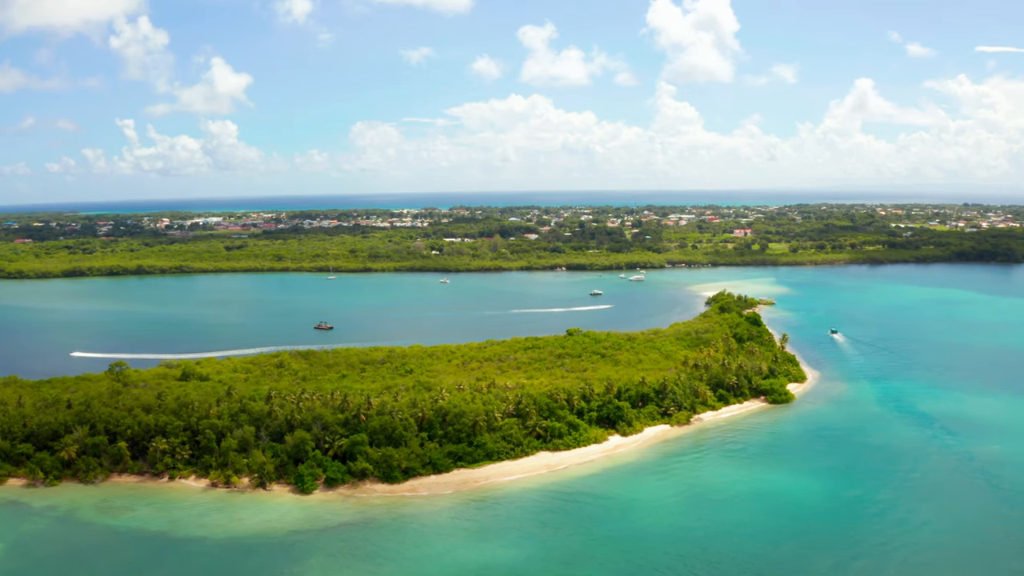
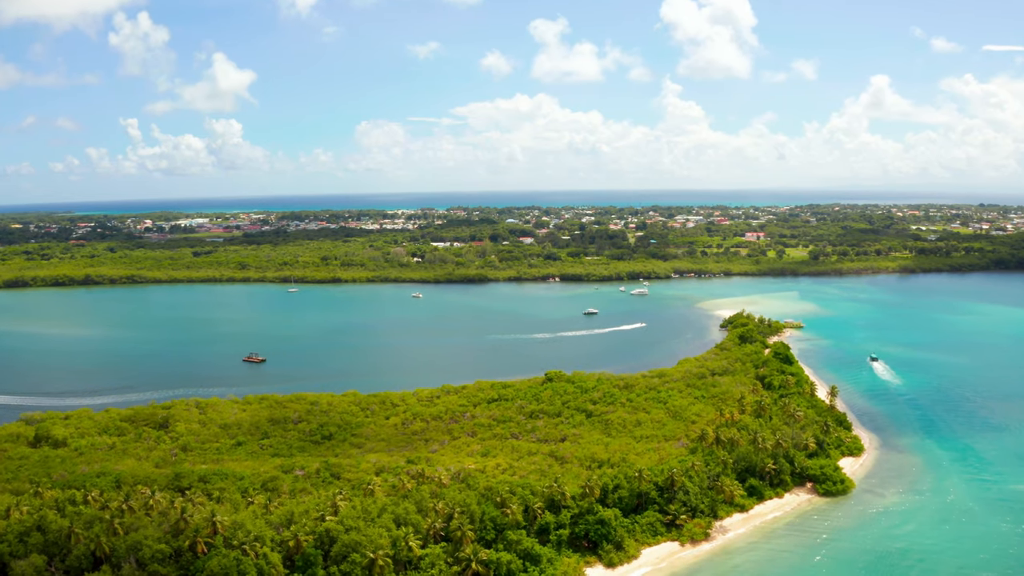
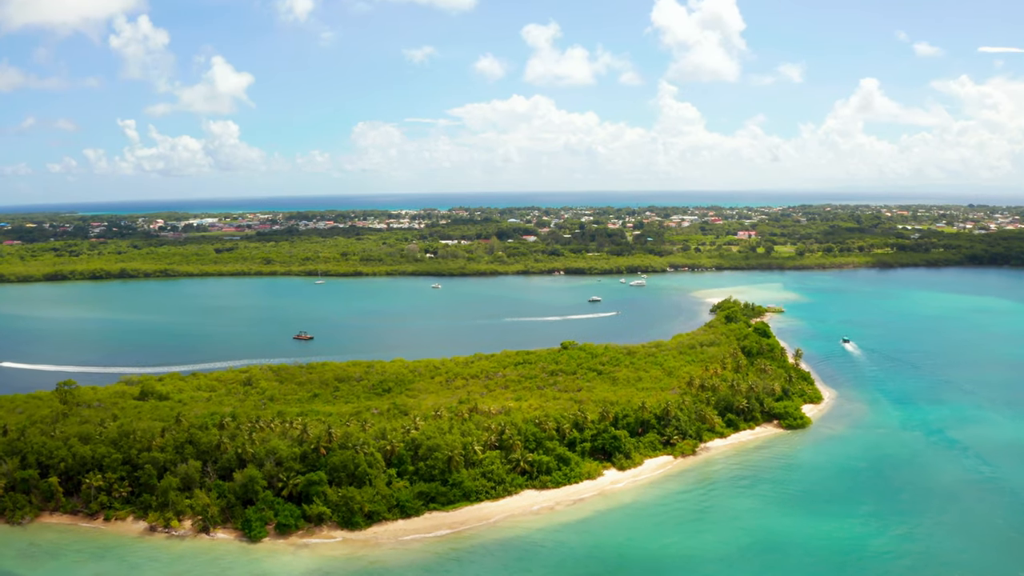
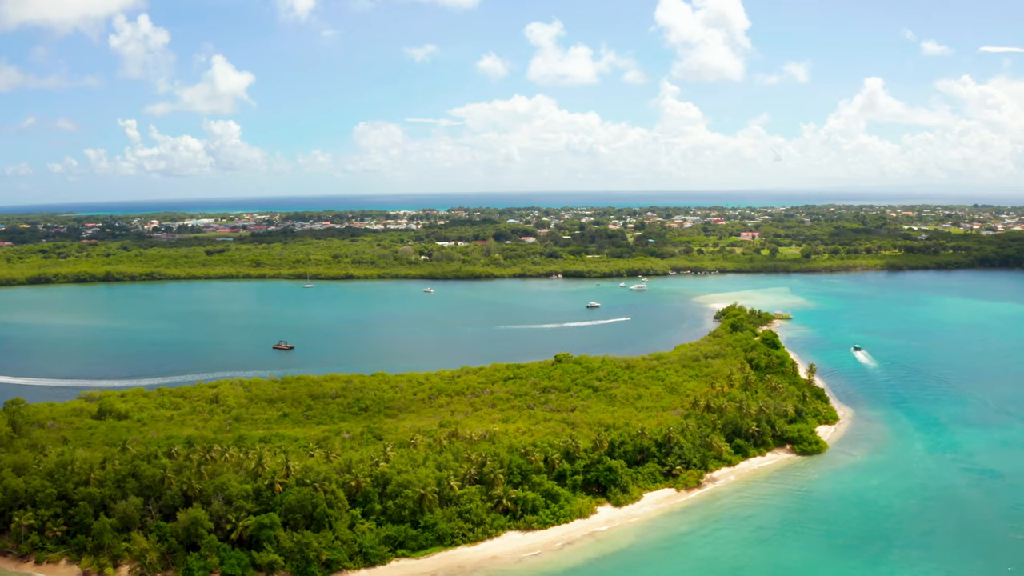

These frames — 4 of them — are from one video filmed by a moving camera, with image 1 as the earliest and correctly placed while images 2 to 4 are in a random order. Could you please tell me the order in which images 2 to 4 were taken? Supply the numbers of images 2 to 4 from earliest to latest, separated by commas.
3, 4, 2
